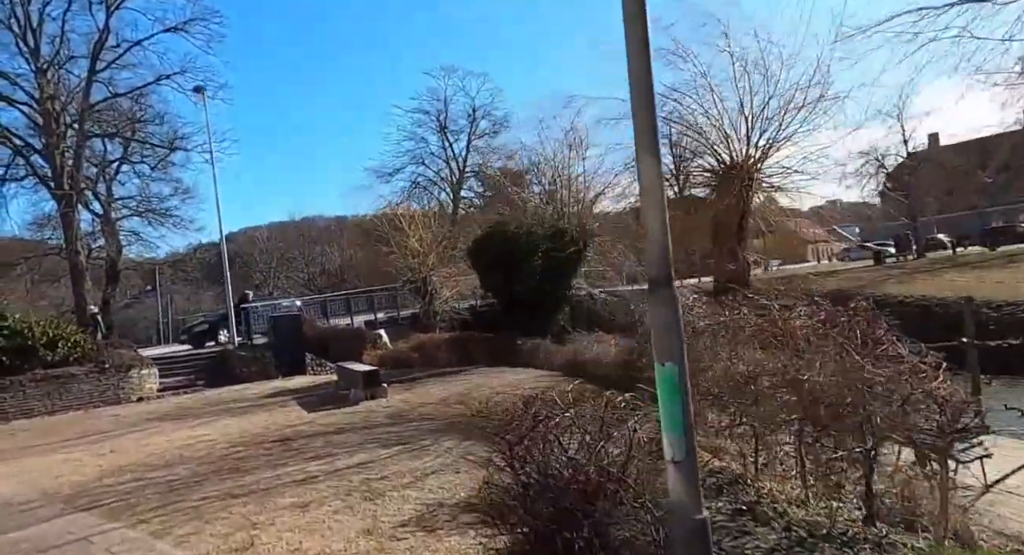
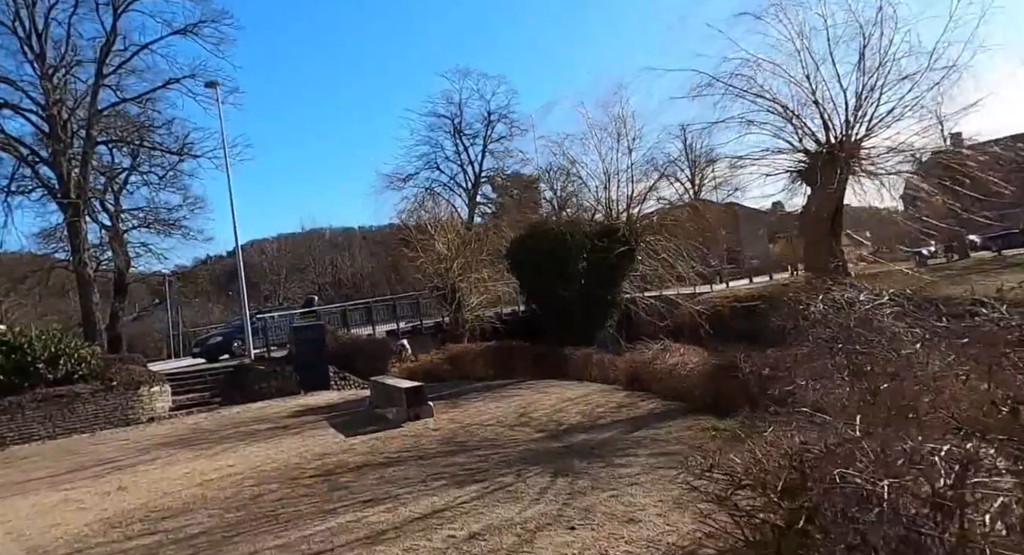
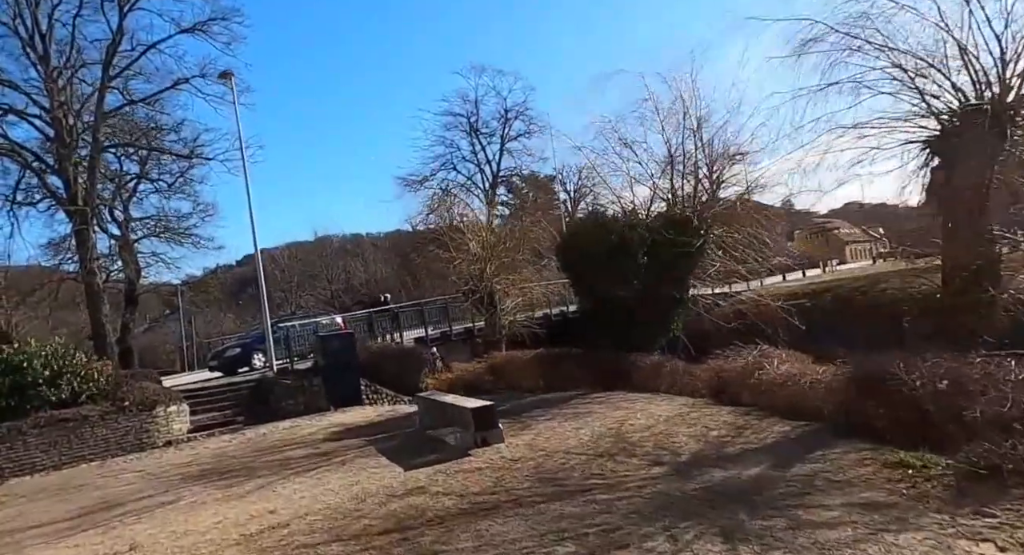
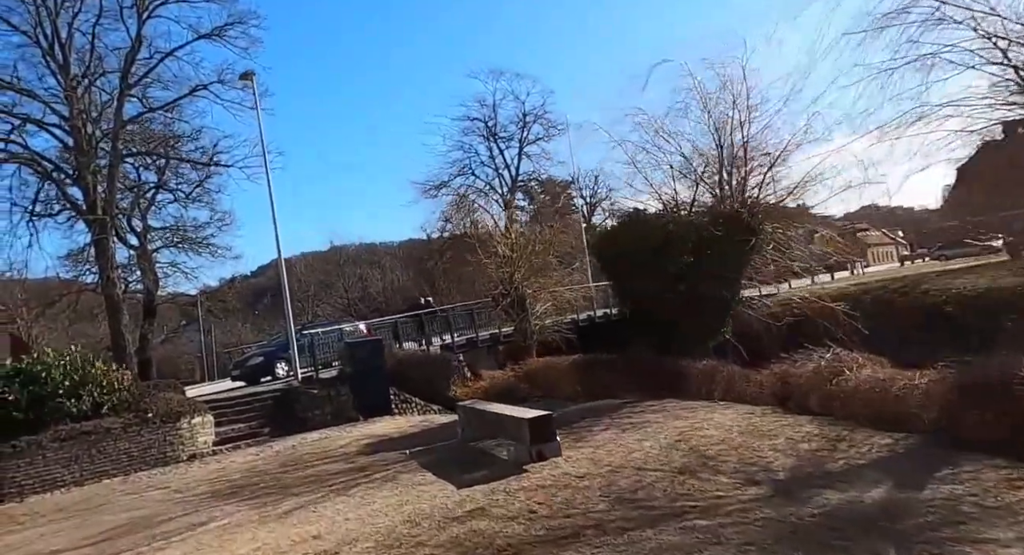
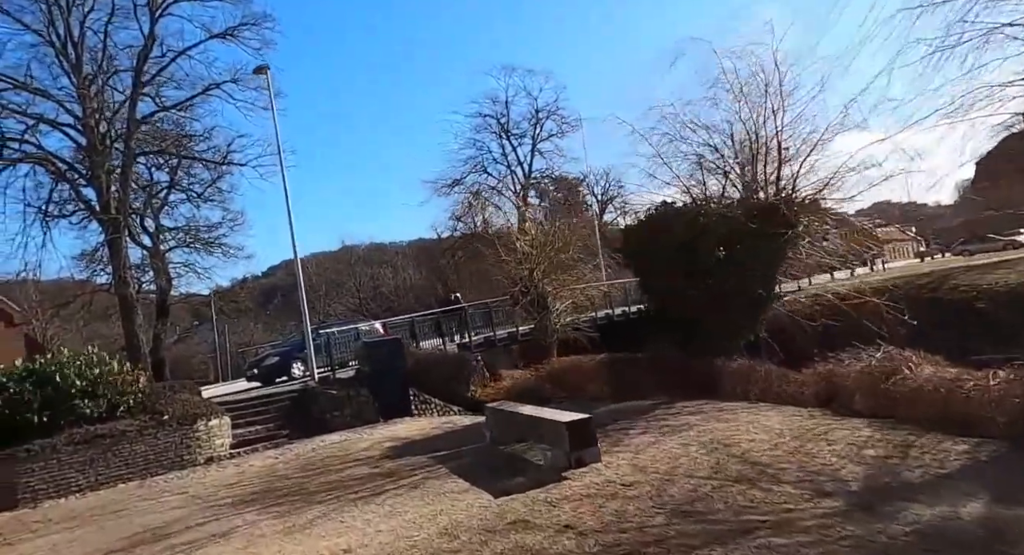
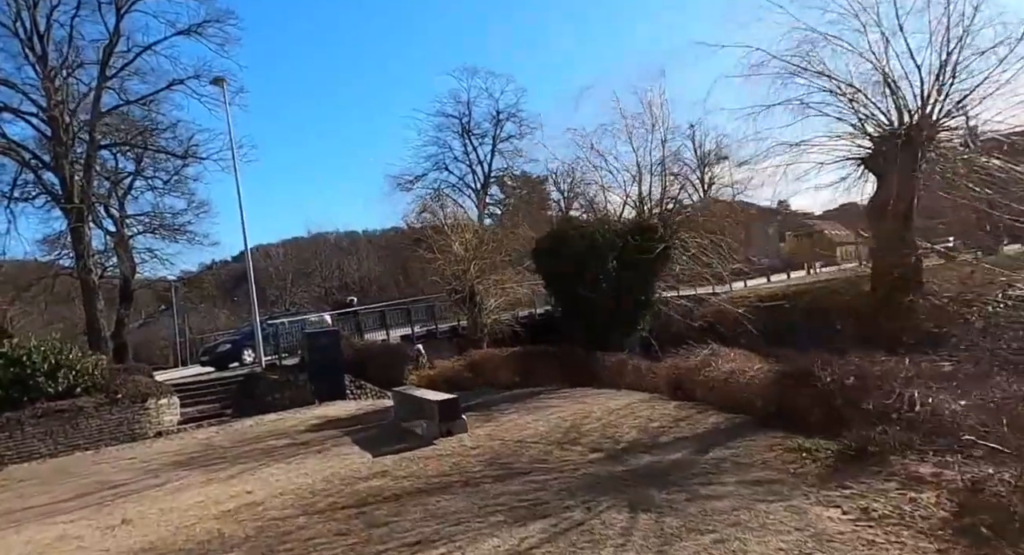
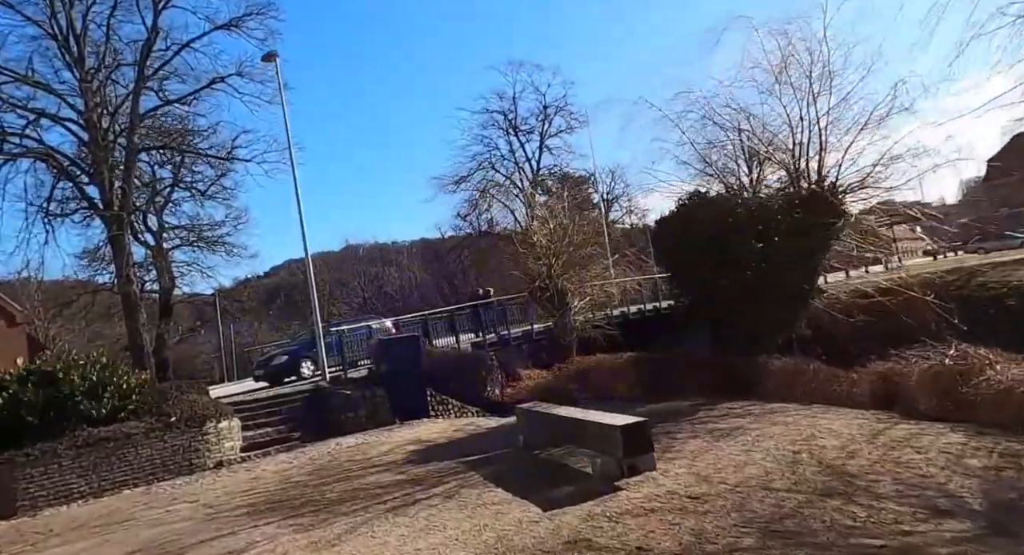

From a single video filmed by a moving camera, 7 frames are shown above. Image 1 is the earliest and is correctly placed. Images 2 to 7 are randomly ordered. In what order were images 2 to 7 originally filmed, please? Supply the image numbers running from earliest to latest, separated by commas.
2, 6, 3, 4, 5, 7
